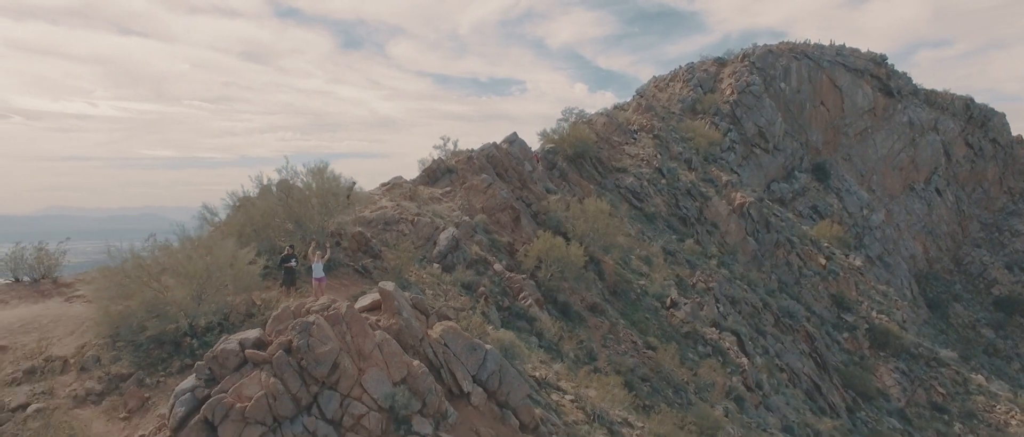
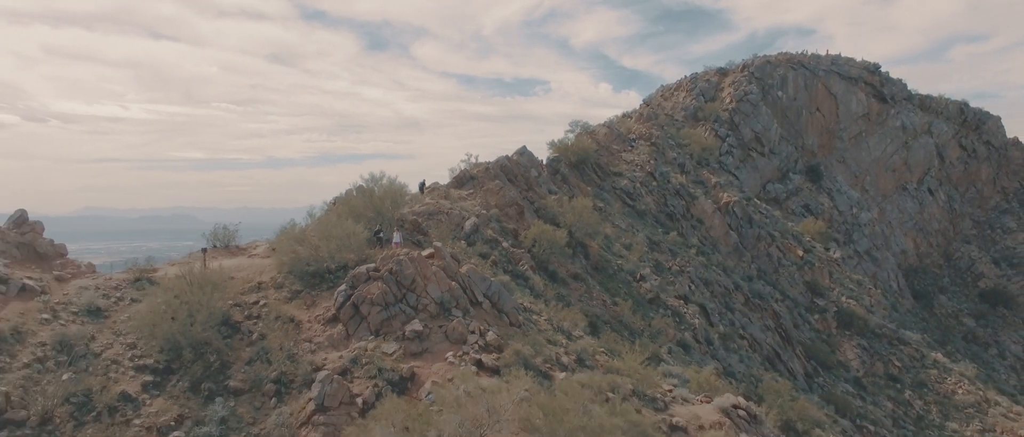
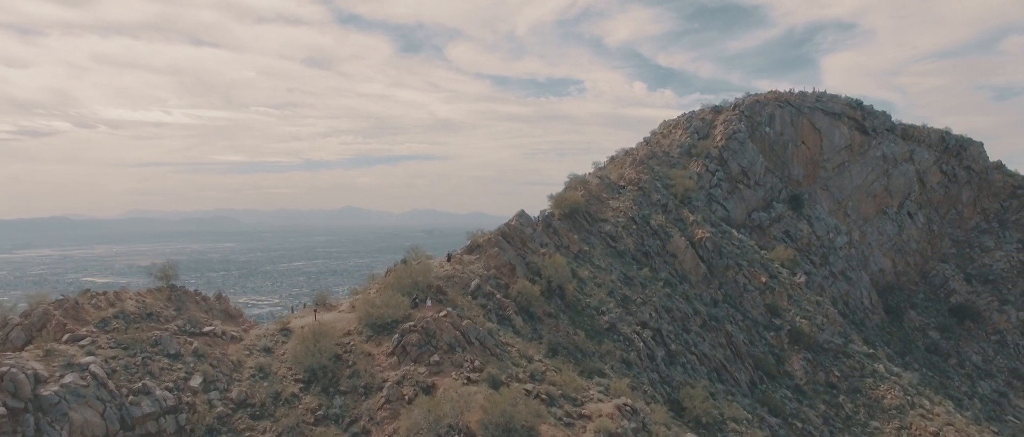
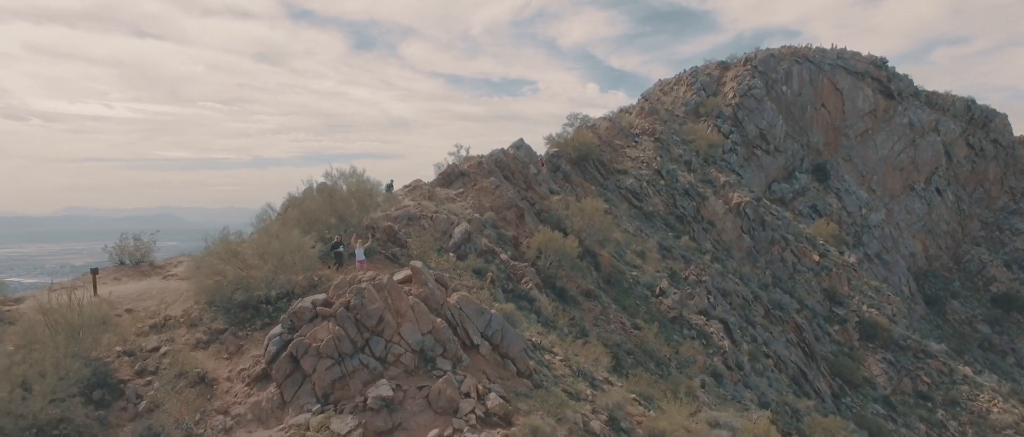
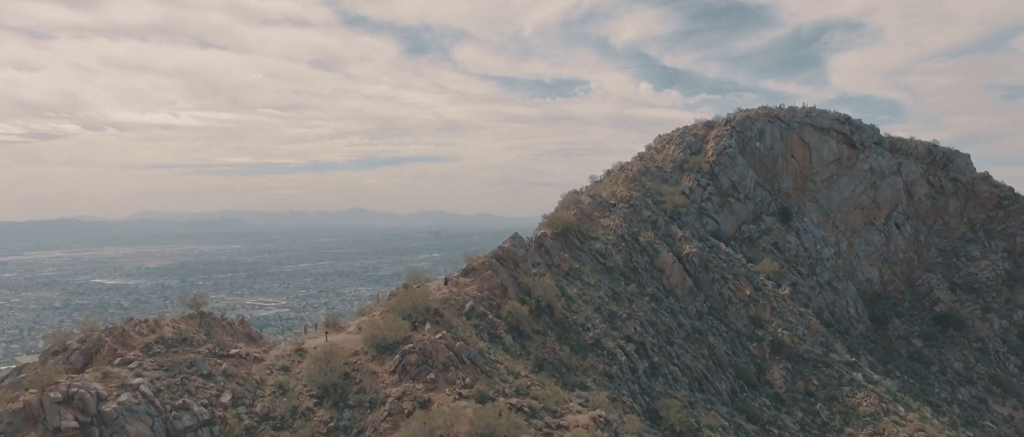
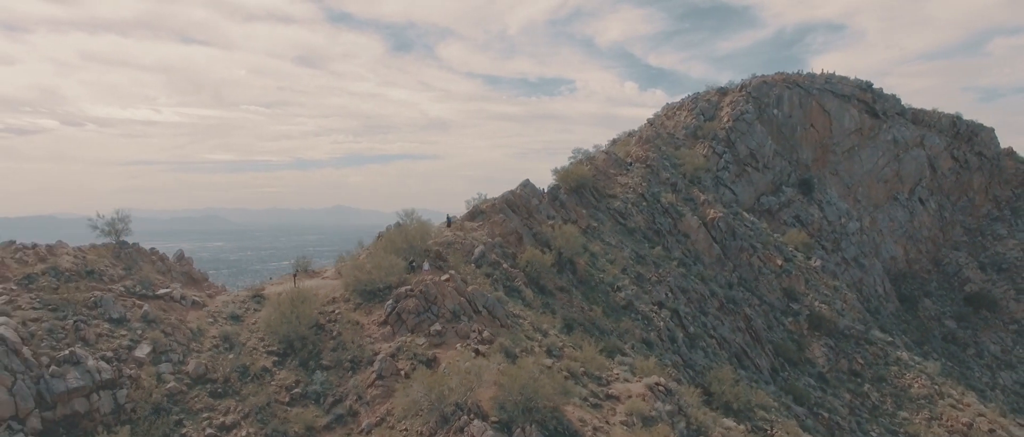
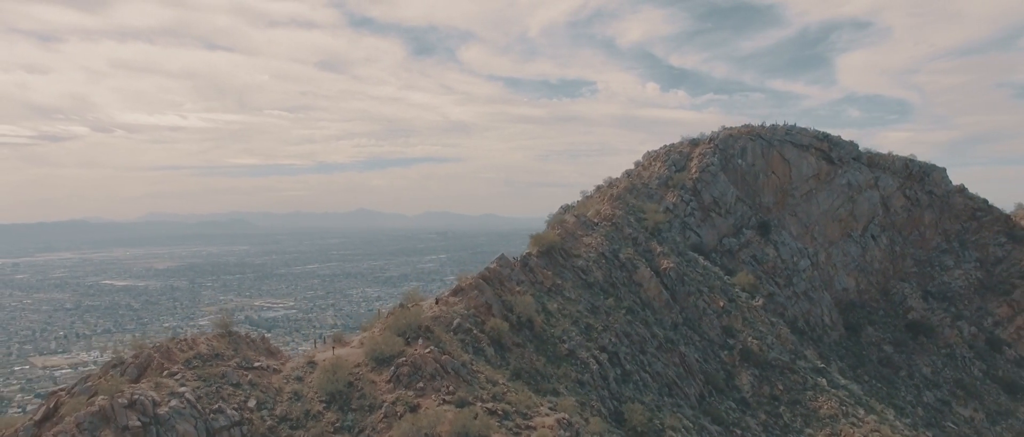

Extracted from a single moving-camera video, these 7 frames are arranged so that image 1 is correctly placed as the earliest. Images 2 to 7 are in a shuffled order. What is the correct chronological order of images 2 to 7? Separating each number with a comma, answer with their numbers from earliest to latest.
4, 2, 6, 3, 5, 7
